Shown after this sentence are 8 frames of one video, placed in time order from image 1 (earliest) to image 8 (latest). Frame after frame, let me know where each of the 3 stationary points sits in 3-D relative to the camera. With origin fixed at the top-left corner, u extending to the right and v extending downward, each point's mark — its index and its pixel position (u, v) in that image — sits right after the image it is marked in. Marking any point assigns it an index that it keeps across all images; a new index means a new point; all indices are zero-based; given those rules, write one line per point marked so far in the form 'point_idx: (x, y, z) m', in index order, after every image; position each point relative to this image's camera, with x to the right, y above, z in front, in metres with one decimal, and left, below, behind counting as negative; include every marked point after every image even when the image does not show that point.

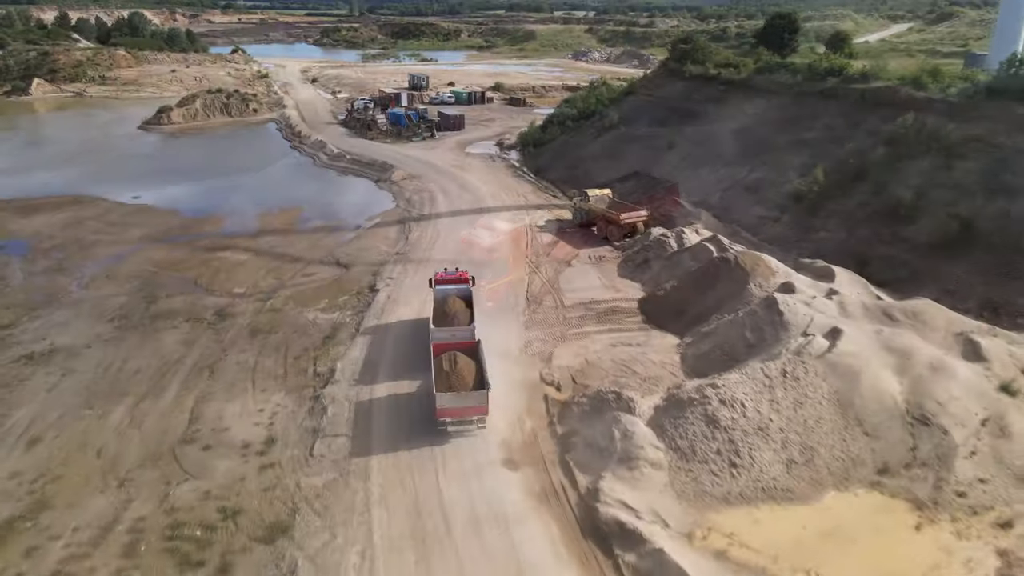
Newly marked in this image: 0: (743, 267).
0: (+6.3, +0.6, +19.5) m
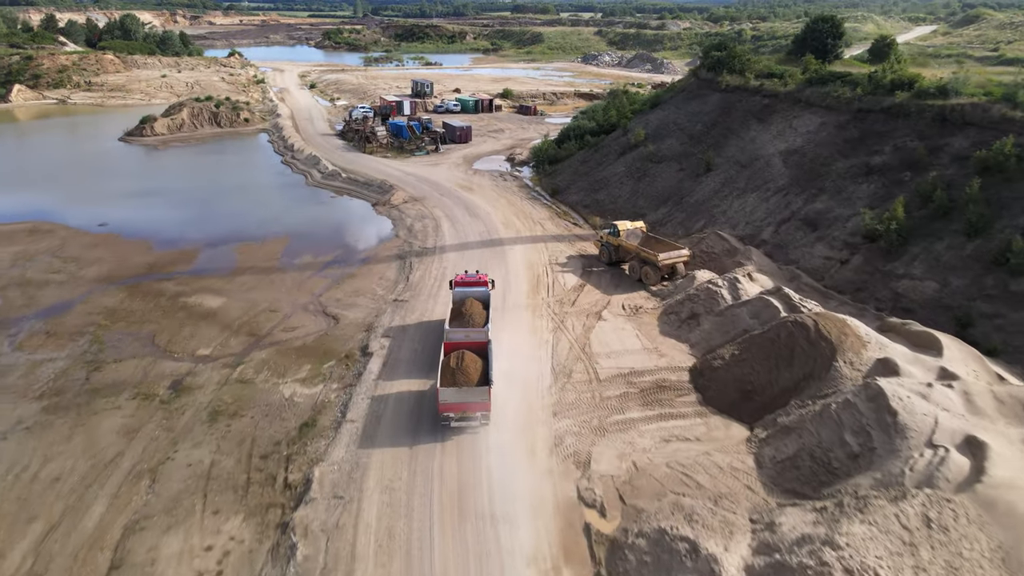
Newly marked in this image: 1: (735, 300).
0: (+6.8, -1.1, +15.5) m
1: (+6.0, -0.3, +19.2) m
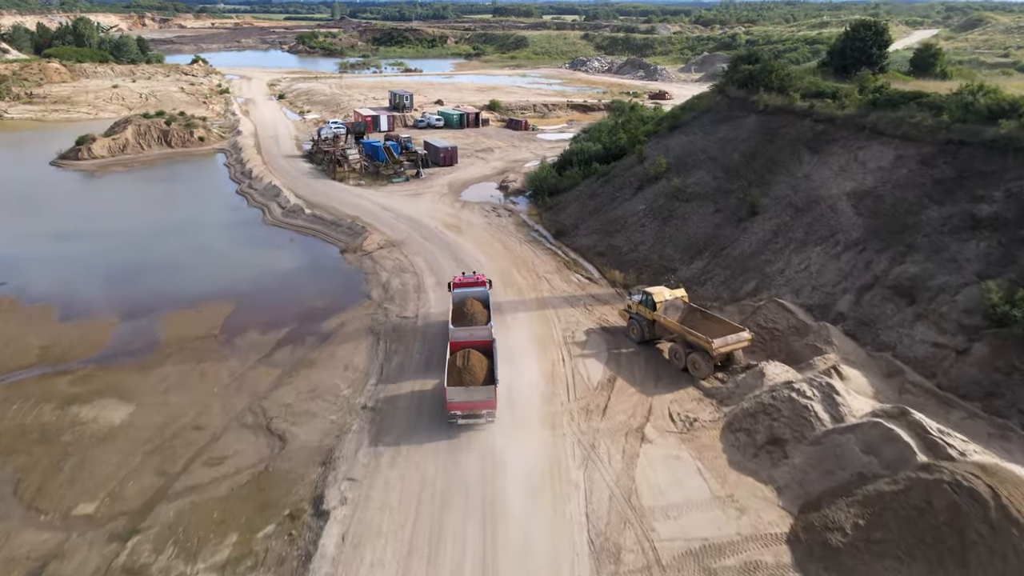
0: (+7.2, -3.3, +10.1) m
1: (+6.2, -2.6, +13.8) m
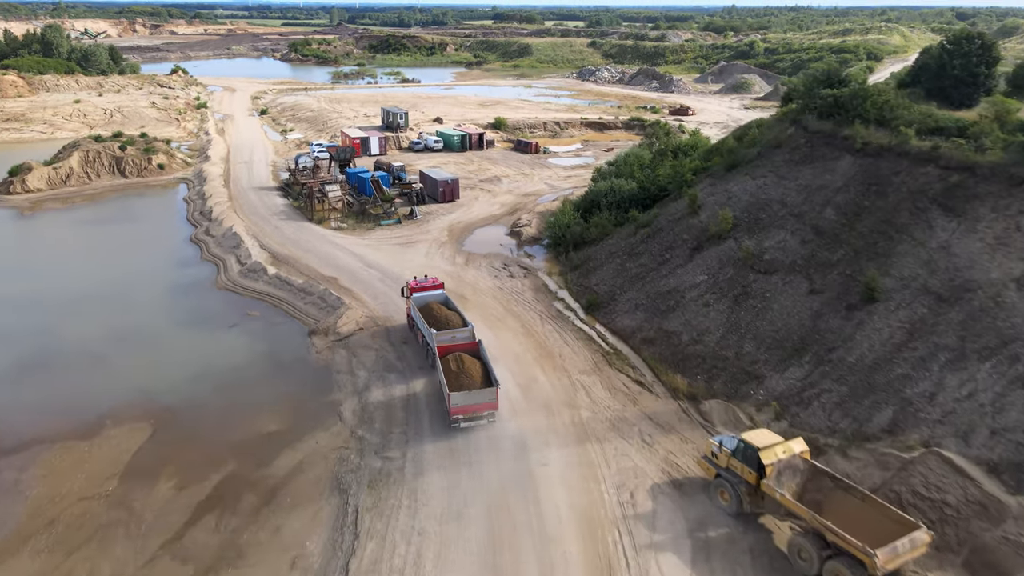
0: (+7.8, -5.9, +3.7) m
1: (+6.8, -5.2, +7.4) m
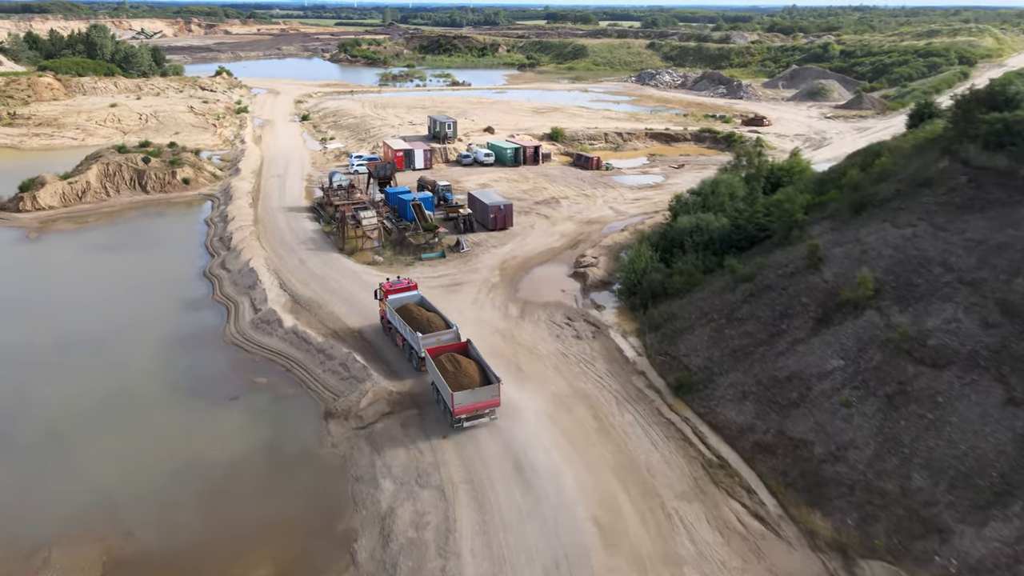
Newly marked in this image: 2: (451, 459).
0: (+8.1, -7.8, -1.4) m
1: (+7.4, -7.1, +2.4) m
2: (-1.3, -3.5, +14.7) m
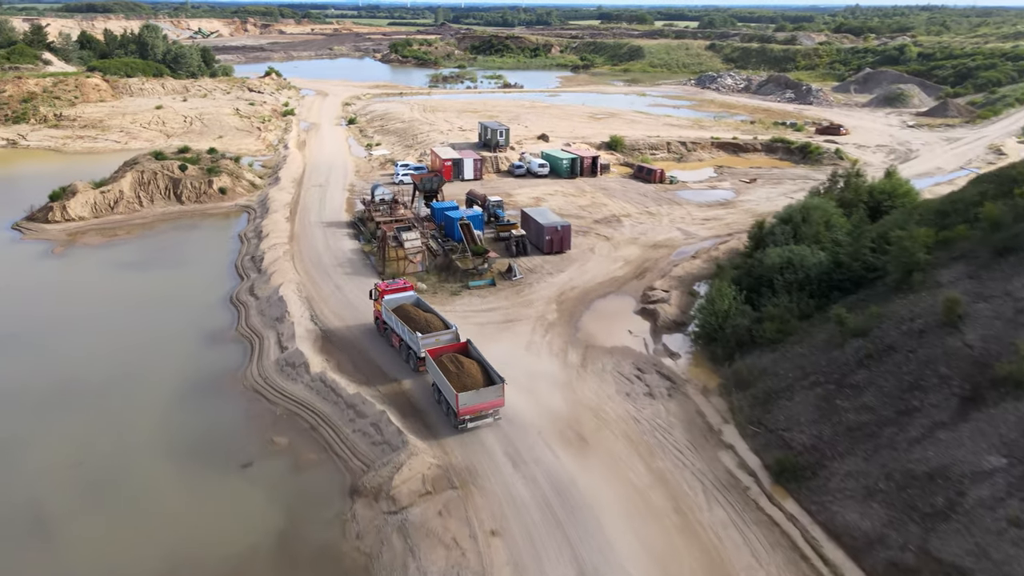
0: (+8.1, -9.1, -4.8) m
1: (+7.6, -8.4, -1.0) m
2: (-0.2, -4.6, +11.9) m
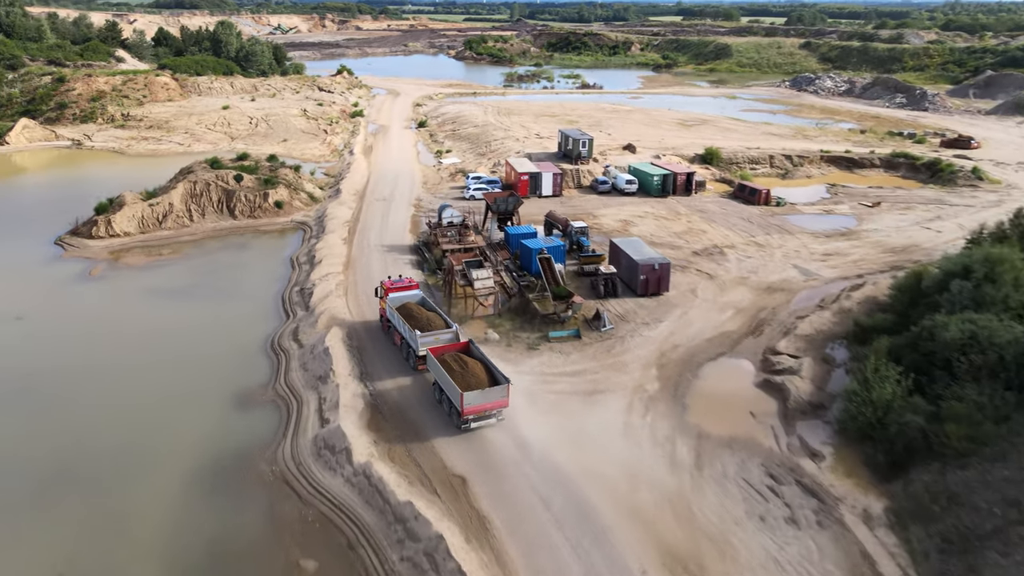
0: (+7.6, -11.0, -9.4) m
1: (+7.5, -10.2, -5.6) m
2: (+1.0, -6.1, +7.9) m
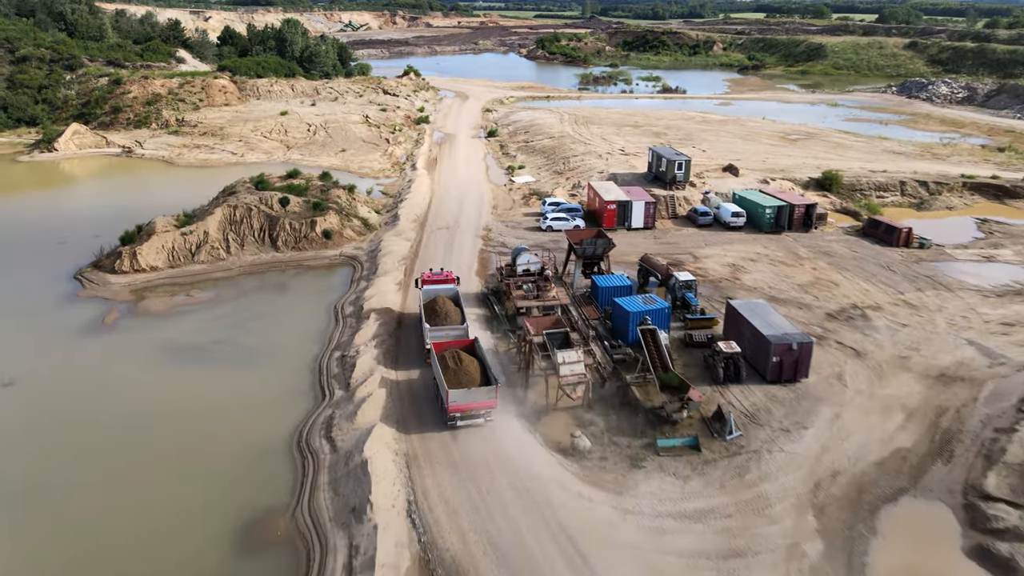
0: (+6.8, -13.2, -14.8) m
1: (+7.0, -12.5, -10.9) m
2: (+1.9, -8.1, +3.1) m
